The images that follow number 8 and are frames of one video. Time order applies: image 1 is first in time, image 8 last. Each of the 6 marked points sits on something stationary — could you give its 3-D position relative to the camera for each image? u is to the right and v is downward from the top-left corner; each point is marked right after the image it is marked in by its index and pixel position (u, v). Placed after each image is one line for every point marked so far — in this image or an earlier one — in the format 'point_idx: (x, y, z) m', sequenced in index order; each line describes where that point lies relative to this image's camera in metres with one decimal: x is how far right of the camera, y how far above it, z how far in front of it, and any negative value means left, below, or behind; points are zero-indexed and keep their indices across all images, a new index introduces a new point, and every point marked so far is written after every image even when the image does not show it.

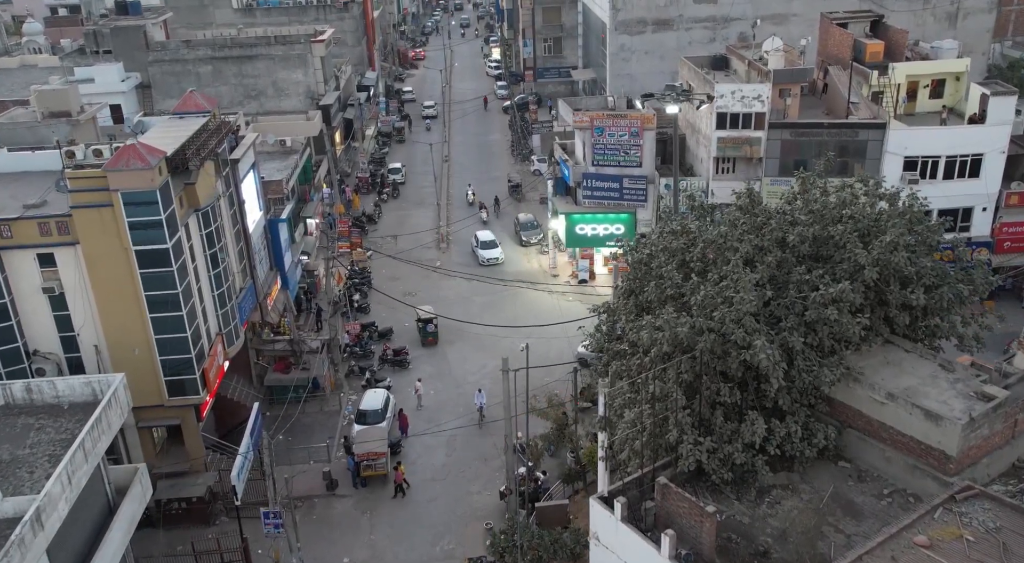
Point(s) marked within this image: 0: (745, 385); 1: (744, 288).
0: (+4.8, -2.2, +19.4) m
1: (+4.7, -0.1, +18.8) m
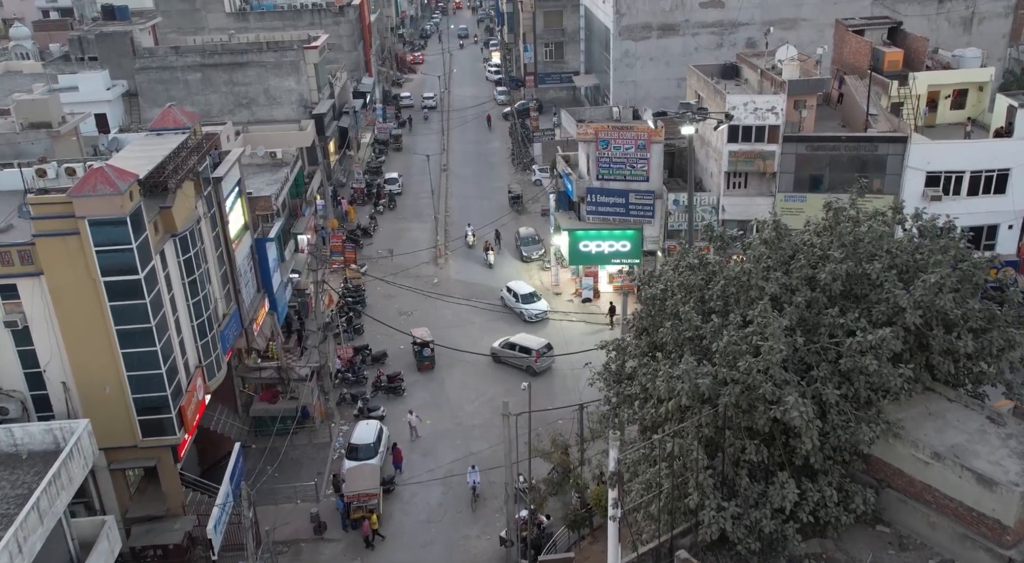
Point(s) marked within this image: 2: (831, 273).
0: (+4.9, -3.0, +17.4) m
1: (+4.7, -0.9, +16.8) m
2: (+6.1, +0.2, +18.0) m
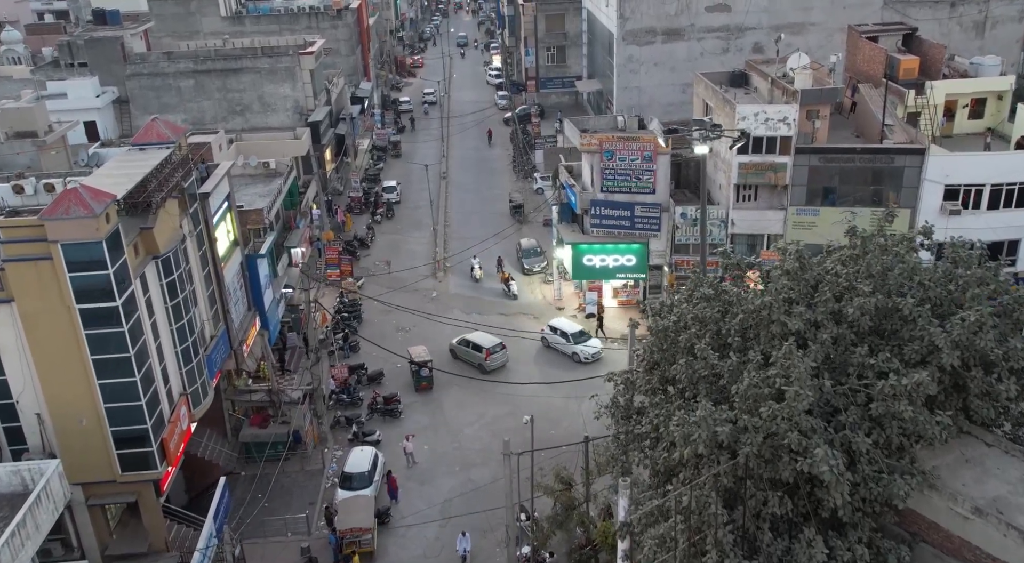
0: (+4.9, -3.6, +16.0) m
1: (+4.7, -1.6, +15.4) m
2: (+6.2, -0.5, +16.5) m
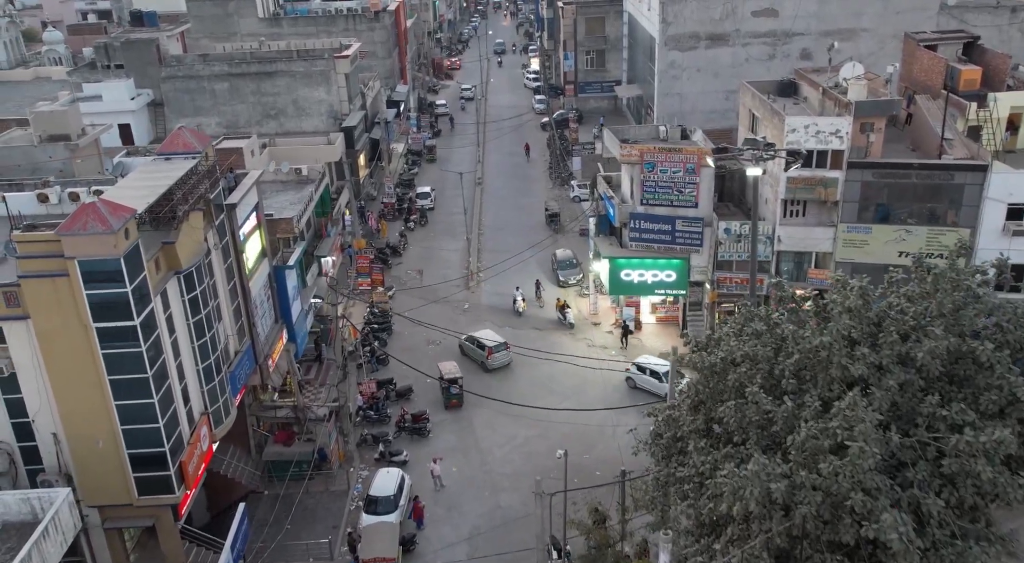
0: (+5.4, -4.2, +14.6) m
1: (+5.3, -2.2, +14.0) m
2: (+6.7, -1.1, +15.1) m
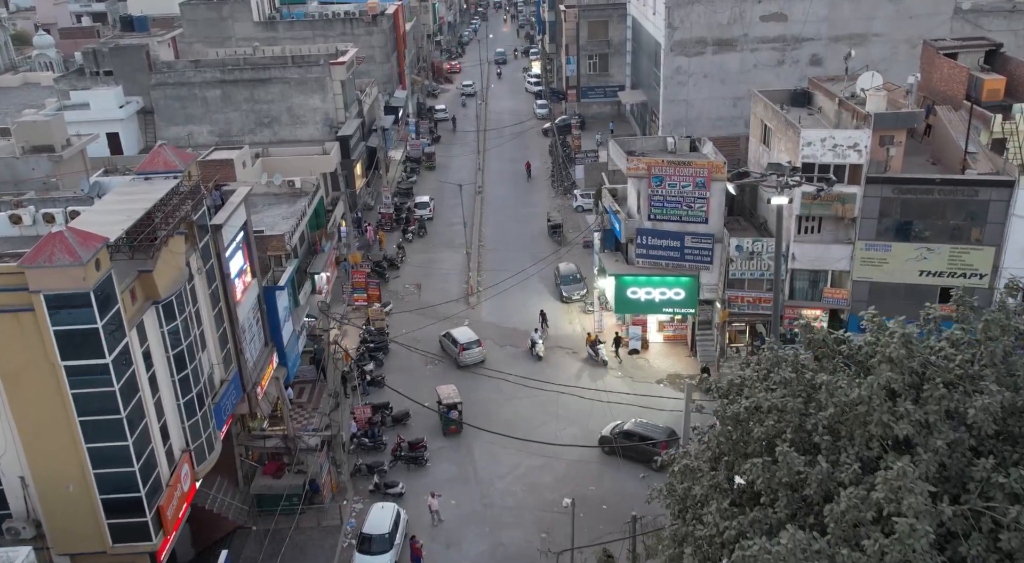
0: (+5.4, -5.0, +13.0) m
1: (+5.3, -2.9, +12.4) m
2: (+6.8, -1.8, +13.5) m
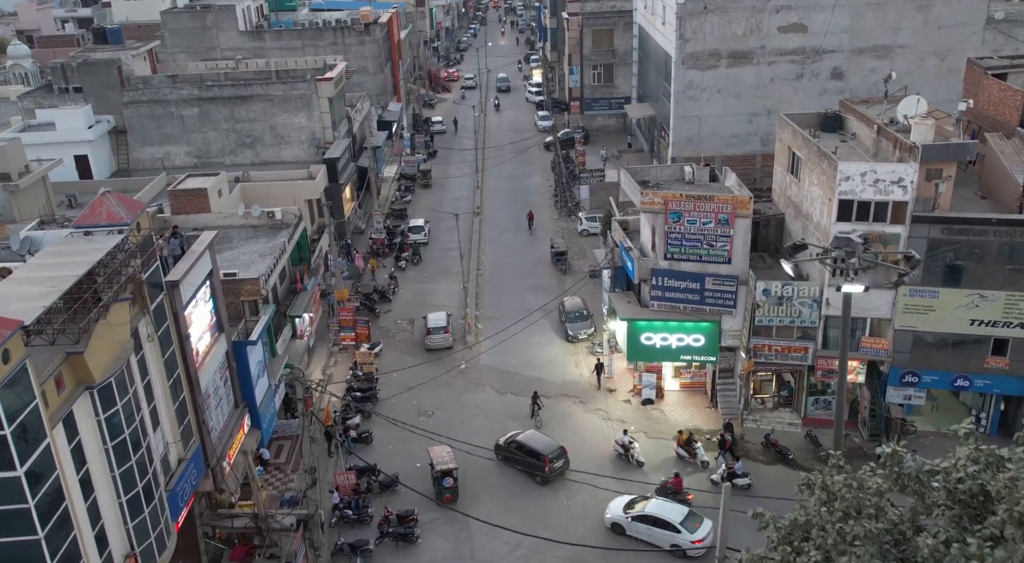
0: (+5.5, -6.5, +9.4) m
1: (+5.3, -4.5, +8.8) m
2: (+6.8, -3.4, +9.9) m
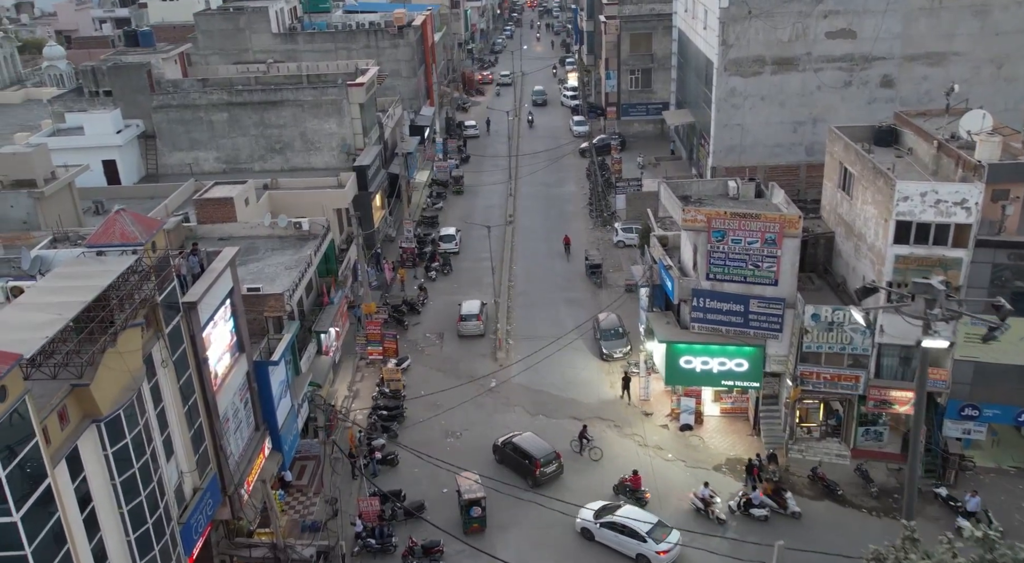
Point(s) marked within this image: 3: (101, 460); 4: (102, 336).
0: (+5.7, -7.2, +7.9) m
1: (+5.6, -5.2, +7.3) m
2: (+7.1, -4.1, +8.3) m
3: (-7.8, -3.4, +17.8) m
4: (-7.9, -1.2, +17.6) m
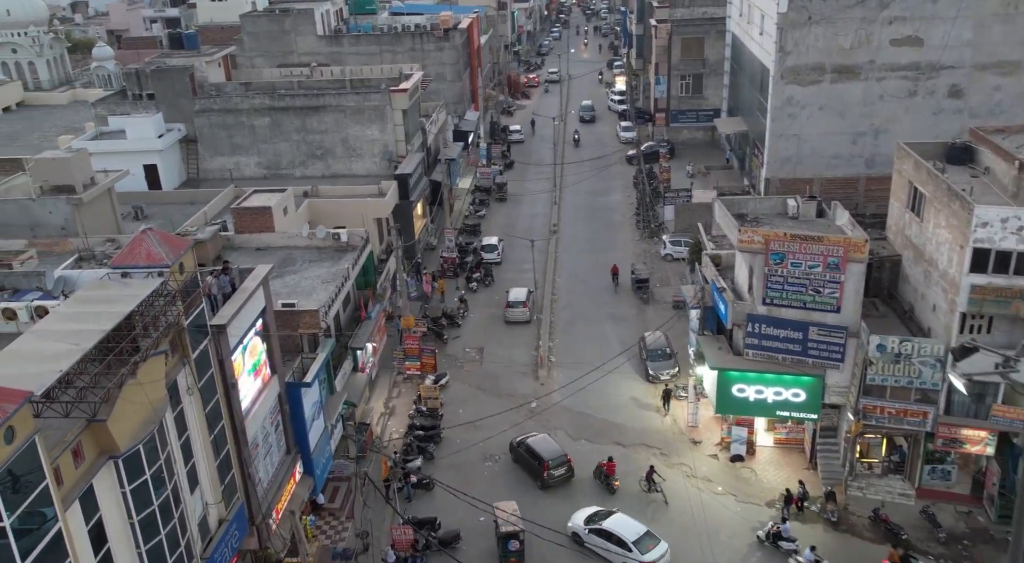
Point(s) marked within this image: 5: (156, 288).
0: (+6.0, -7.9, +6.2) m
1: (+5.8, -5.9, +5.6) m
2: (+7.4, -4.9, +6.6) m
3: (-7.1, -3.9, +16.7) m
4: (-7.1, -1.7, +16.6) m
5: (-7.2, -0.1, +19.0) m
